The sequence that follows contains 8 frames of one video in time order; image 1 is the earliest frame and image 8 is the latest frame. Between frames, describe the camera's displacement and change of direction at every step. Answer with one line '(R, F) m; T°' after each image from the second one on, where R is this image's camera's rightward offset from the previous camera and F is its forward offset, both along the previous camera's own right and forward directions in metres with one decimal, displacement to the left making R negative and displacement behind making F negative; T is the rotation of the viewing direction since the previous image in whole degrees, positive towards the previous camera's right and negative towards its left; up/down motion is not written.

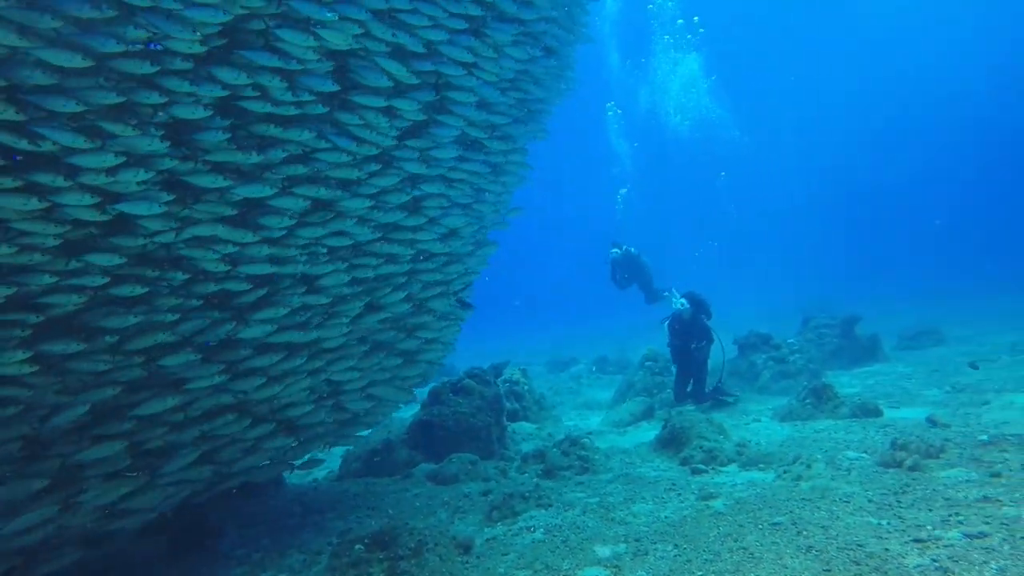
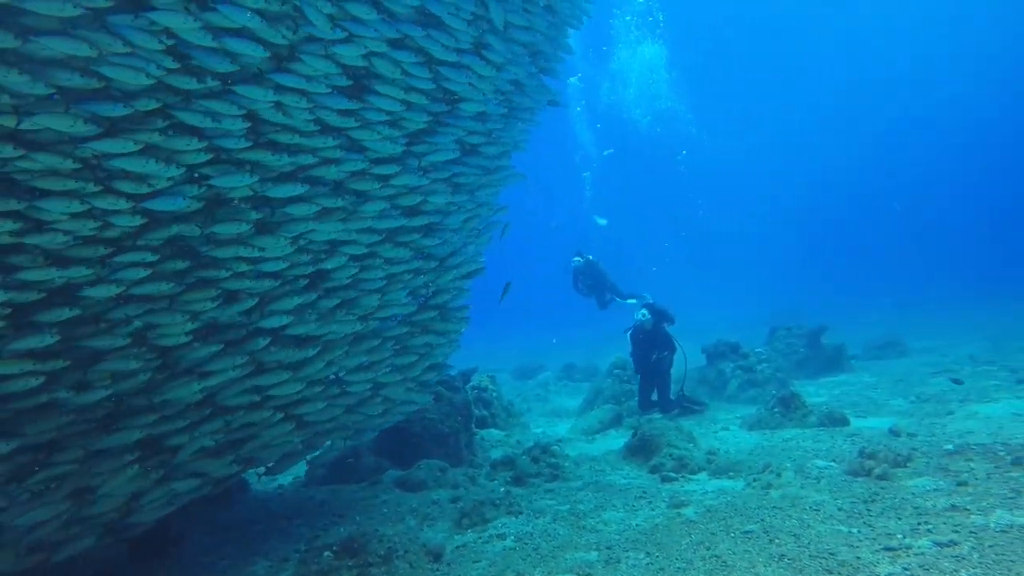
(+0.1, +0.1) m; +1°
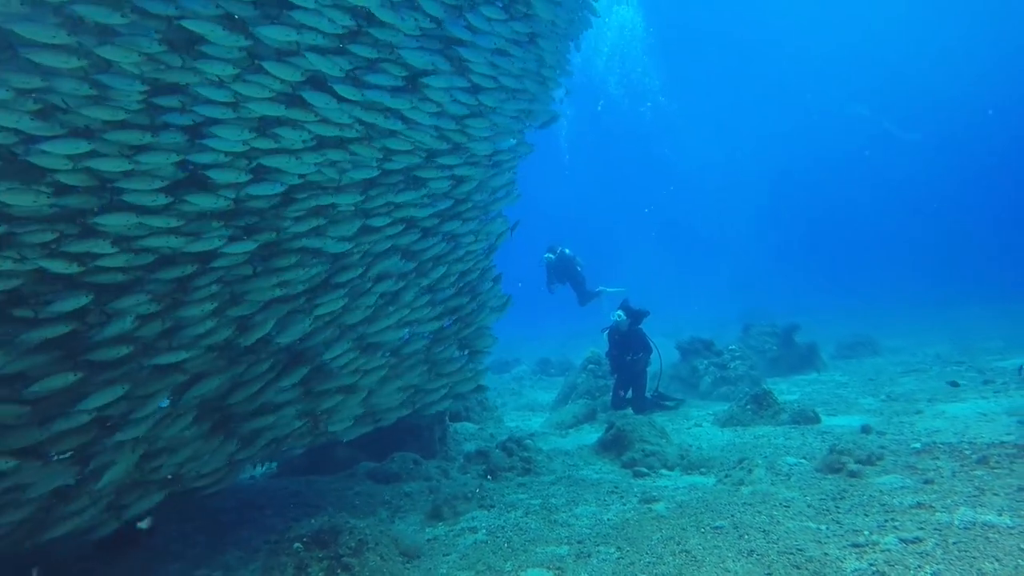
(0.0, 0.0) m; +2°
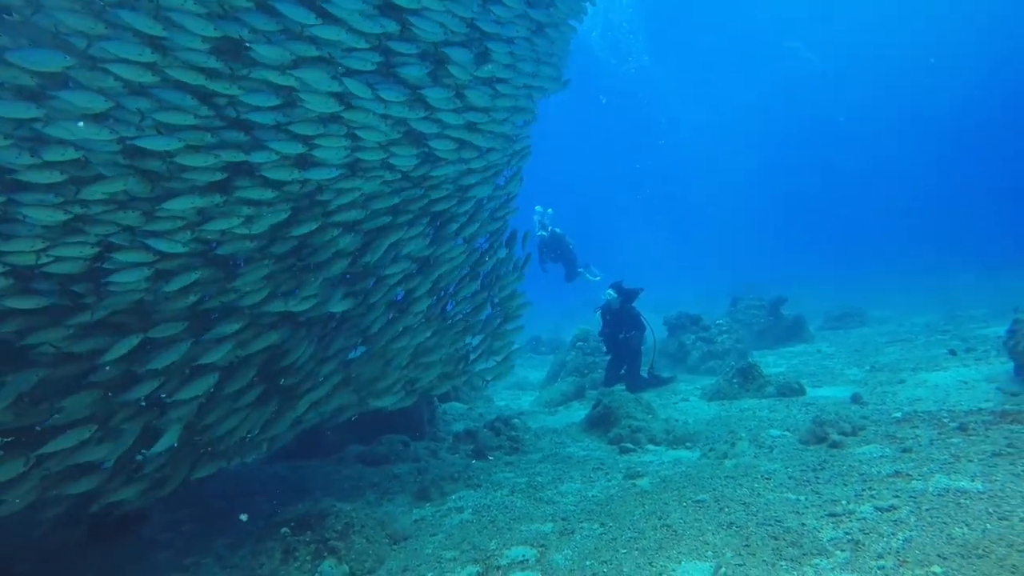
(+0.2, 0.0) m; 0°
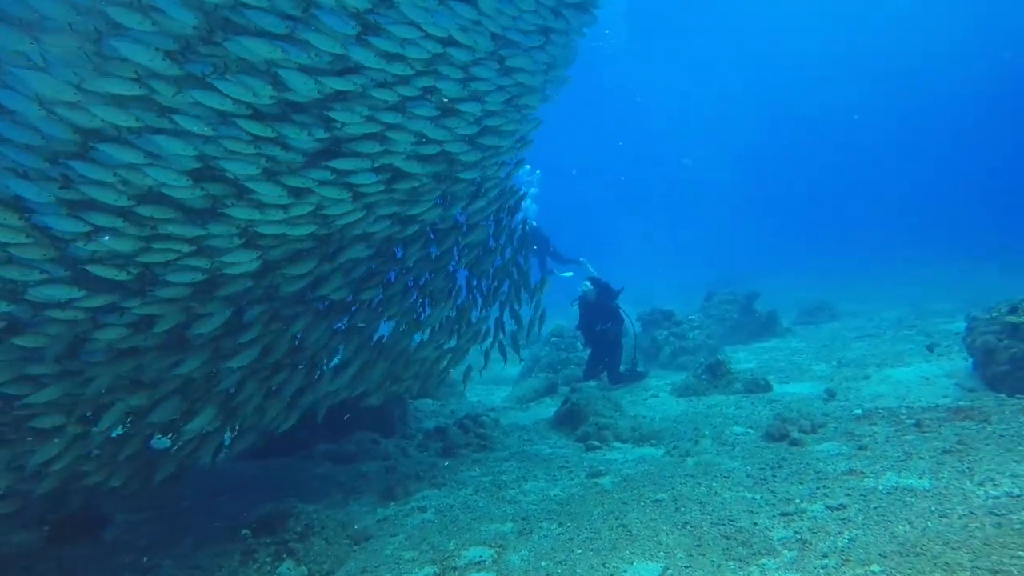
(+0.3, 0.0) m; 0°
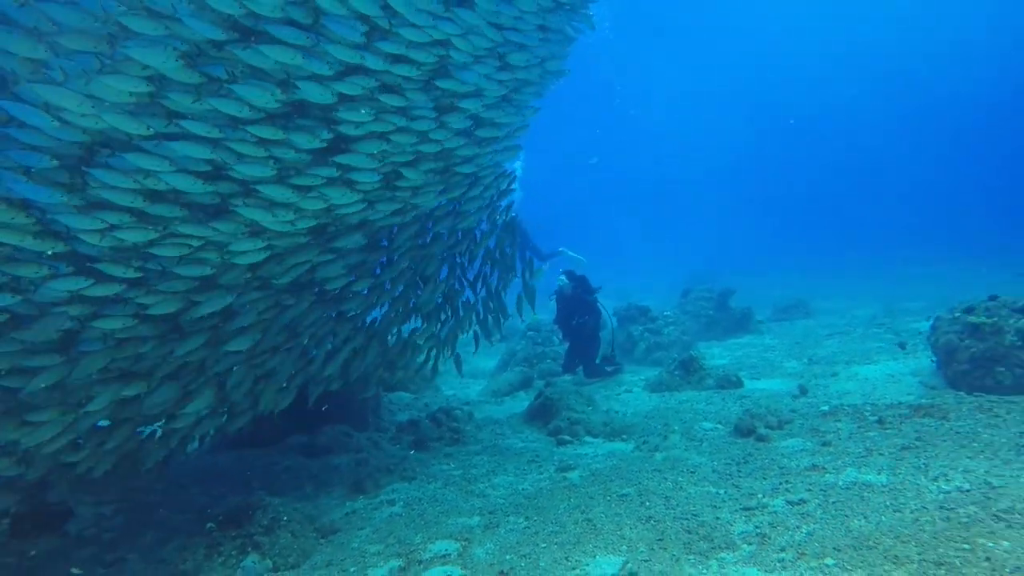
(+0.1, 0.0) m; +1°
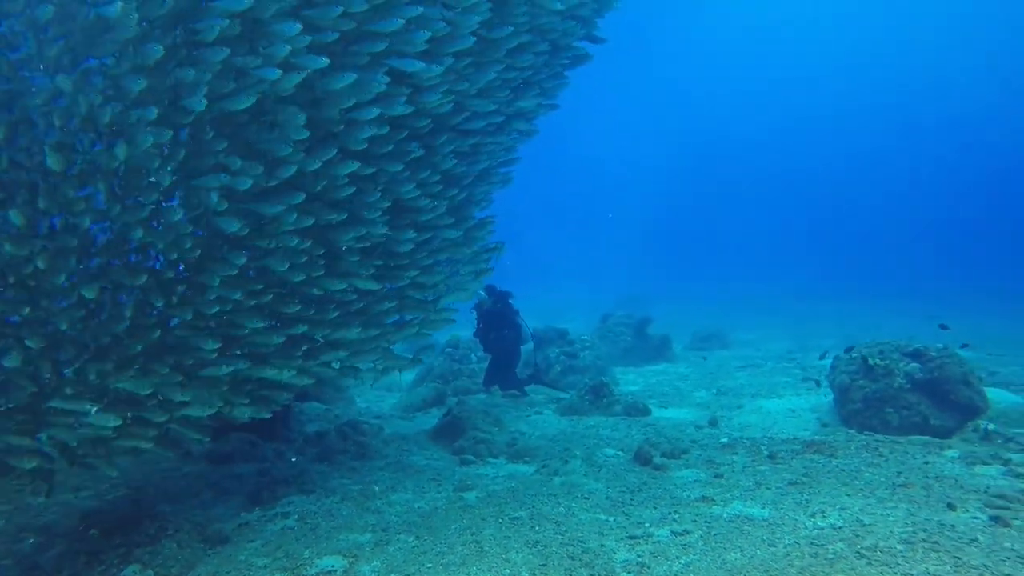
(0.0, -1.9) m; -11°
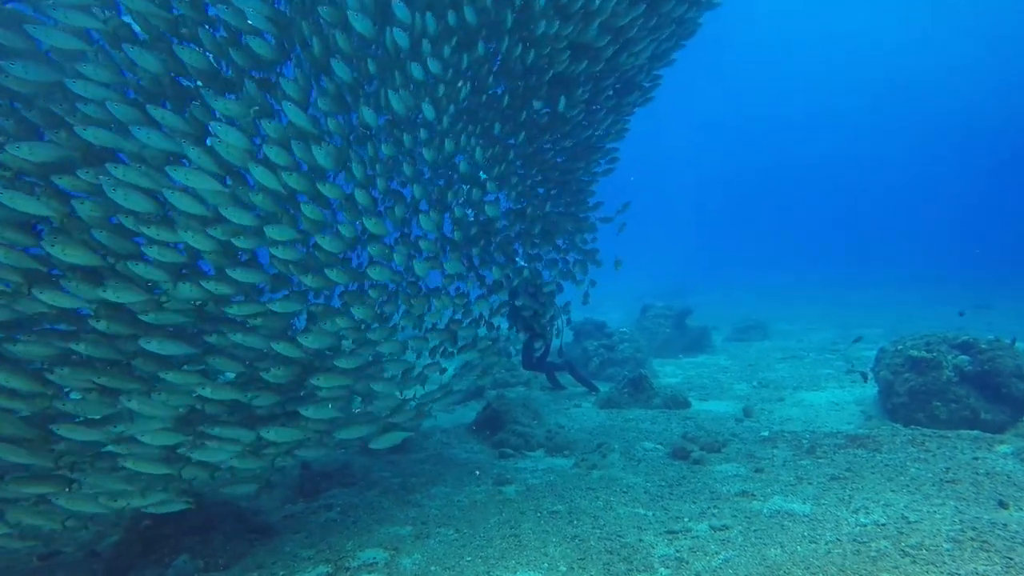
(0.0, 0.0) m; -3°
